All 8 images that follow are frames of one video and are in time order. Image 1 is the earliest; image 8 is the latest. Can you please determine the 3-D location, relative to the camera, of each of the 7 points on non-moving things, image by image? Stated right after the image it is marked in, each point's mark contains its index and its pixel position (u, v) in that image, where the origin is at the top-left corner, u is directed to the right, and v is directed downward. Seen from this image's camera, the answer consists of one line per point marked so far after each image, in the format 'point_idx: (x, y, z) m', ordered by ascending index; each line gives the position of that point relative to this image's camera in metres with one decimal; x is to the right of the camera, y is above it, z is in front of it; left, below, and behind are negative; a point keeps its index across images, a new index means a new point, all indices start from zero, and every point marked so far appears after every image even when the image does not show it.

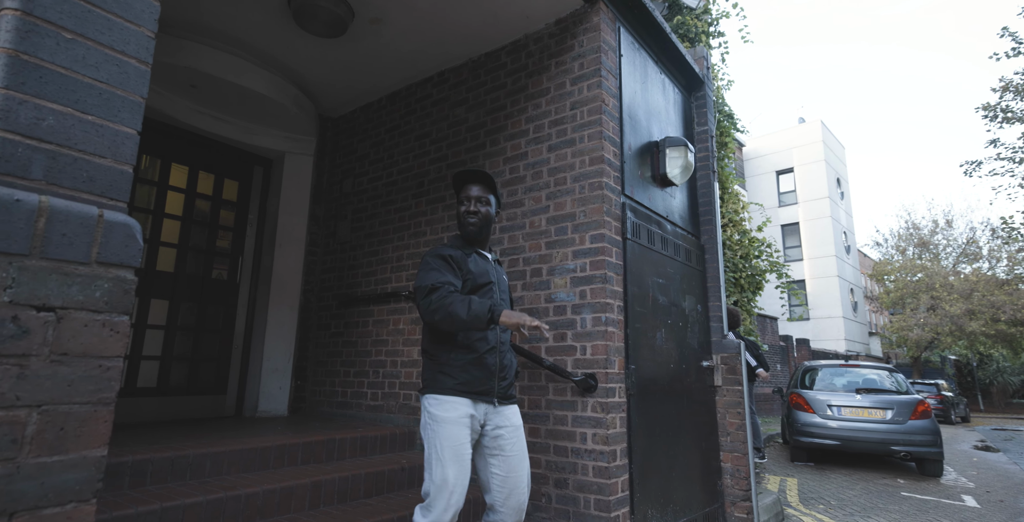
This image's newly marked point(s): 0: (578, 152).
0: (+0.5, +0.8, +4.1) m
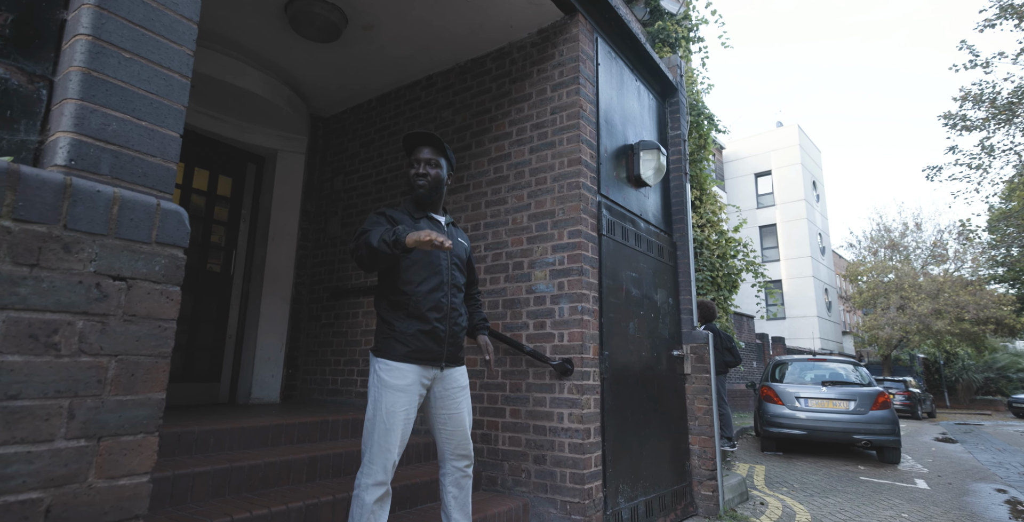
0: (+0.4, +0.9, +4.4) m
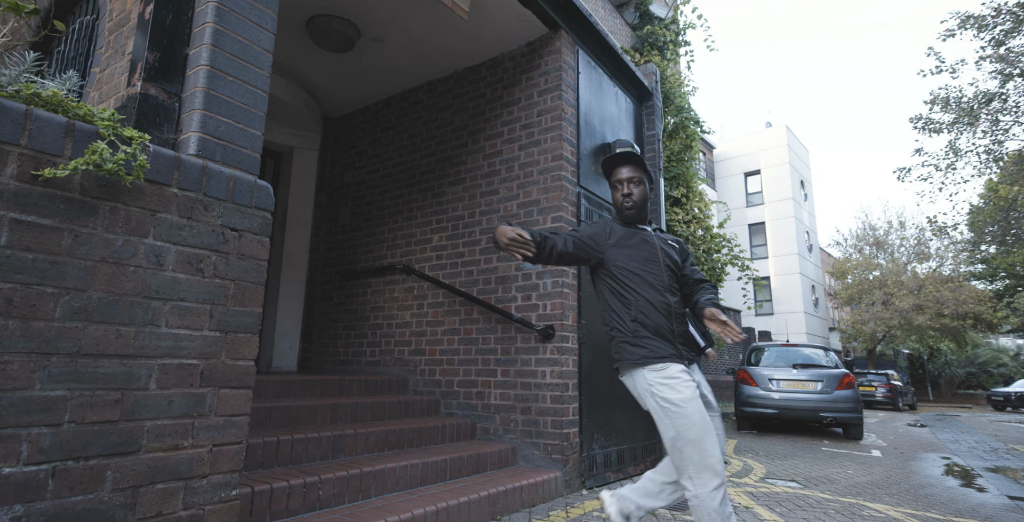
0: (+0.3, +1.1, +5.1) m
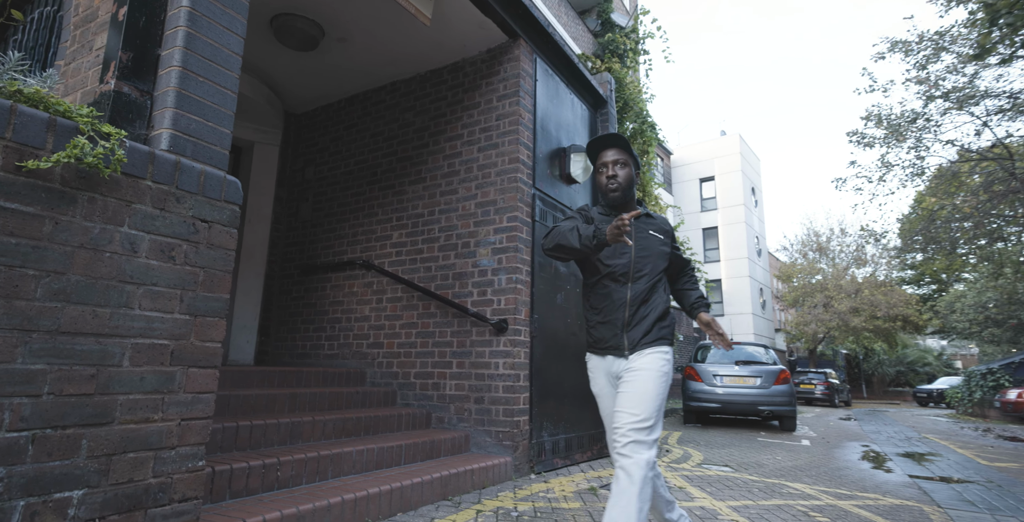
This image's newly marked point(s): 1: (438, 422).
0: (-0.1, +1.1, +5.3) m
1: (-0.7, -1.5, +5.0) m
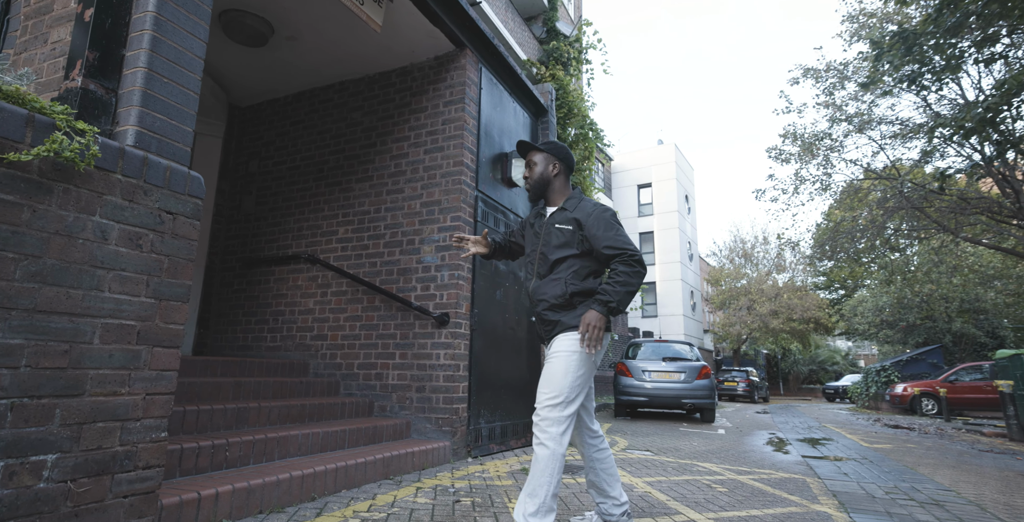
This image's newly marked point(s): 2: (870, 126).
0: (-0.7, +1.1, +5.6) m
1: (-1.3, -1.5, +5.3) m
2: (+8.5, +3.2, +12.6) m
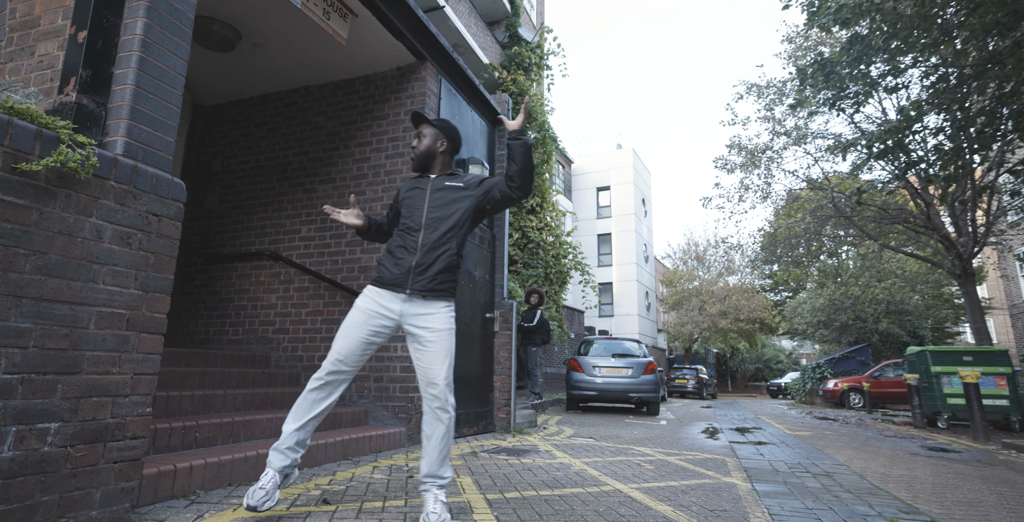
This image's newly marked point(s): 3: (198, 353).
0: (-1.2, +1.1, +6.0) m
1: (-1.8, -1.5, +5.6) m
2: (+7.5, +3.1, +13.6) m
3: (-3.0, -0.9, +5.1) m
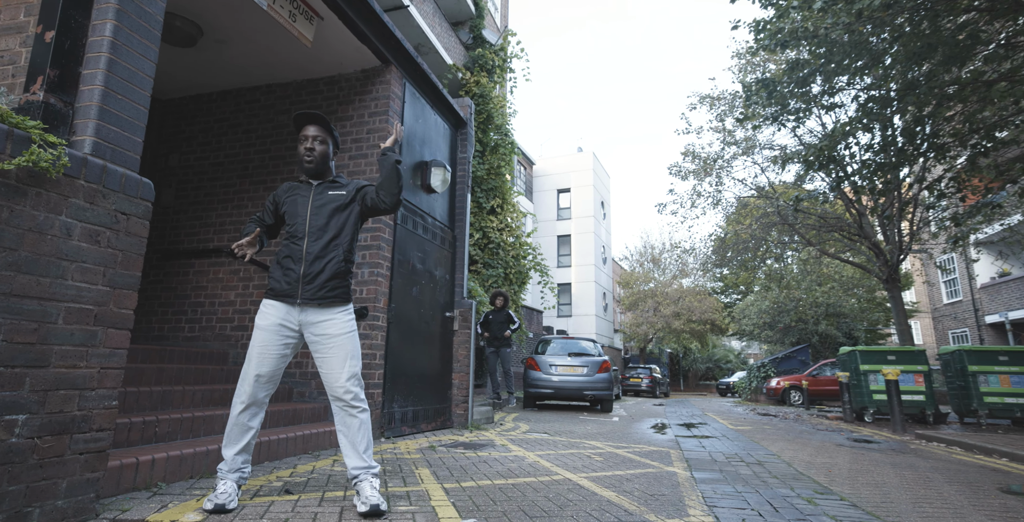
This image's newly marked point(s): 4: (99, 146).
0: (-1.7, +1.1, +6.1) m
1: (-2.3, -1.4, +5.7) m
2: (+6.5, +3.0, +14.3) m
3: (-3.4, -0.8, +5.1) m
4: (-2.2, +0.6, +2.8) m
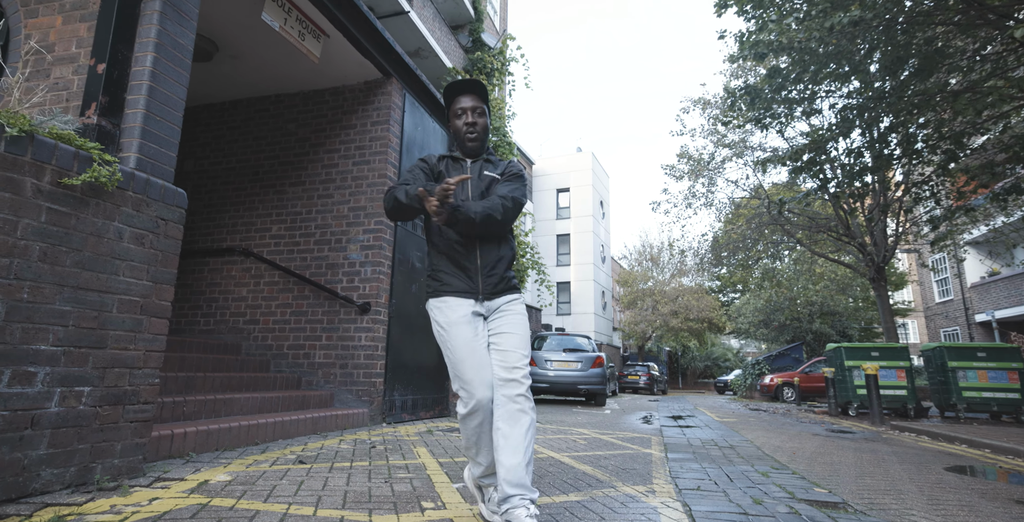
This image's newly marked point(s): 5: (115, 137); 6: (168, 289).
0: (-1.7, +1.1, +6.6) m
1: (-2.4, -1.4, +6.2) m
2: (+6.4, +3.0, +14.7) m
3: (-3.5, -0.8, +5.6) m
4: (-2.3, +0.6, +3.3) m
5: (-2.4, +0.8, +3.3) m
6: (-2.1, -0.2, +3.3) m
